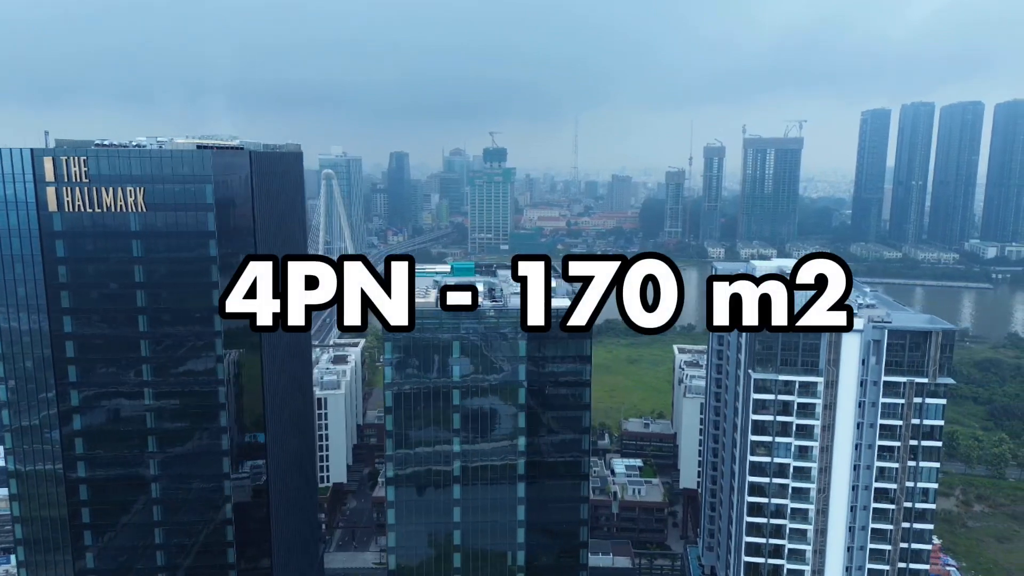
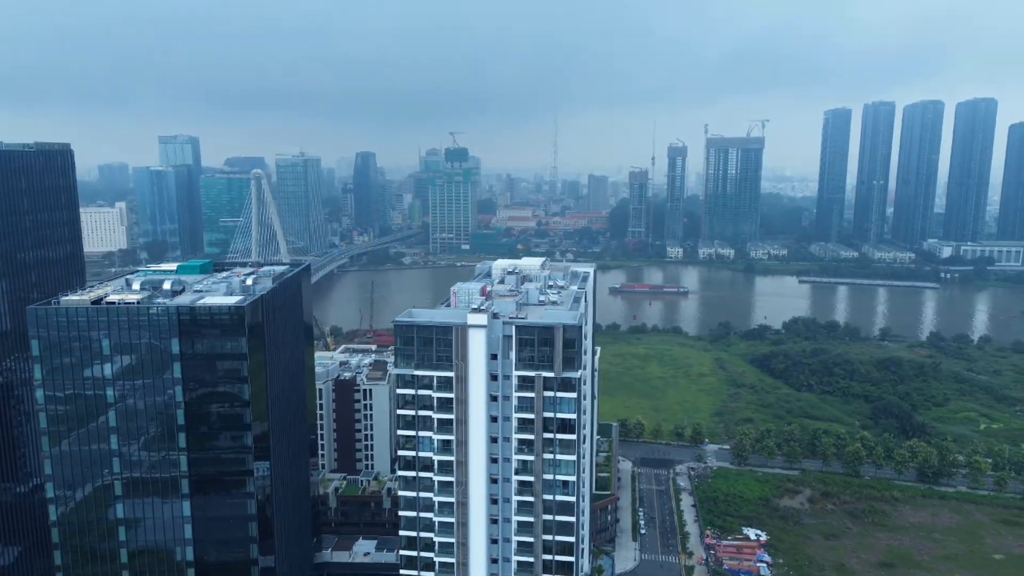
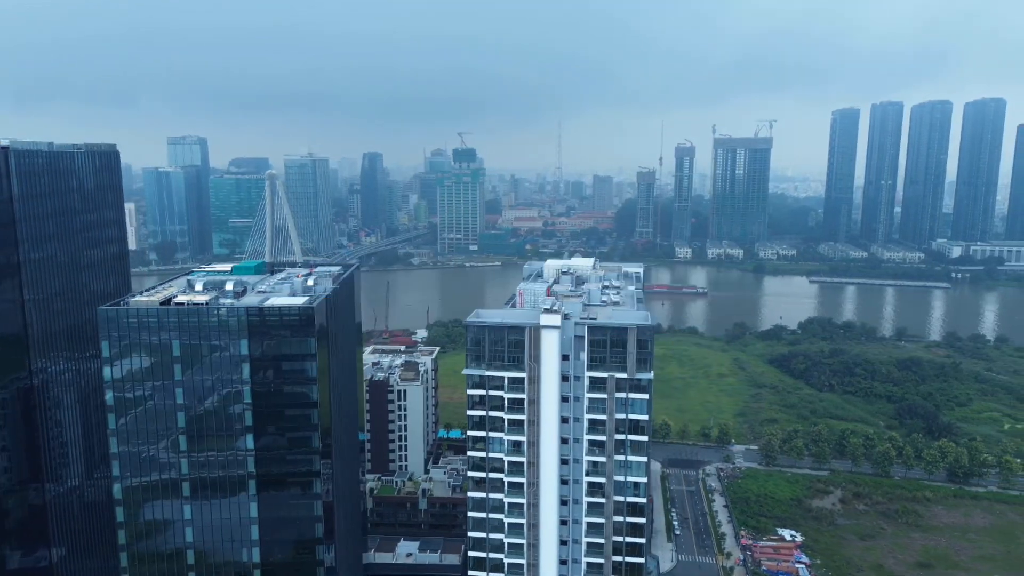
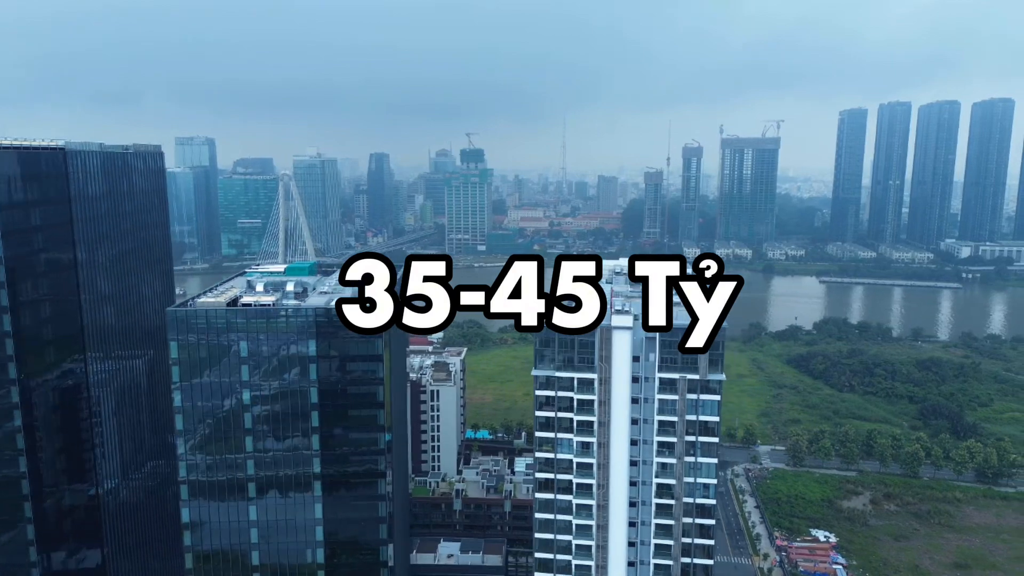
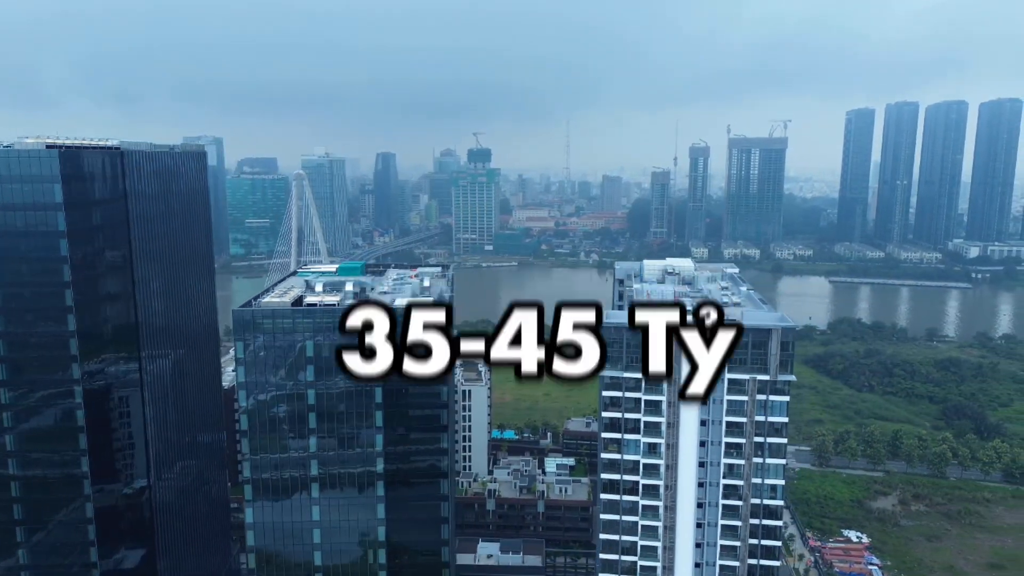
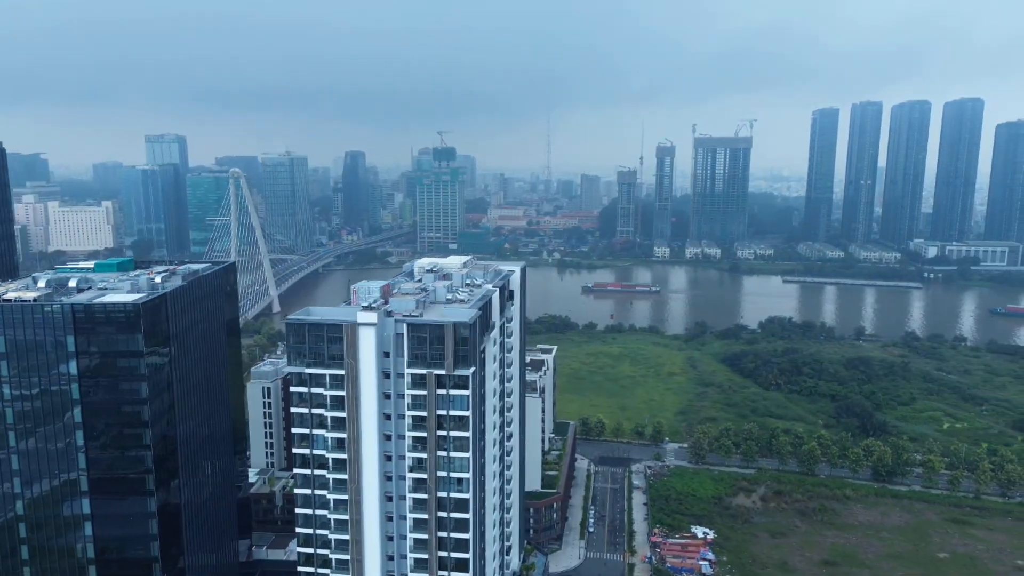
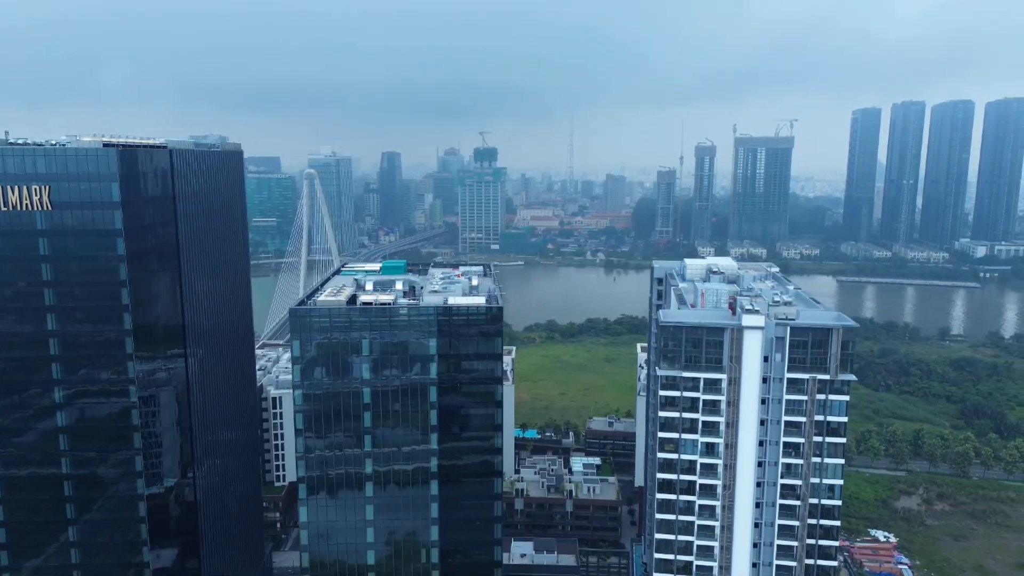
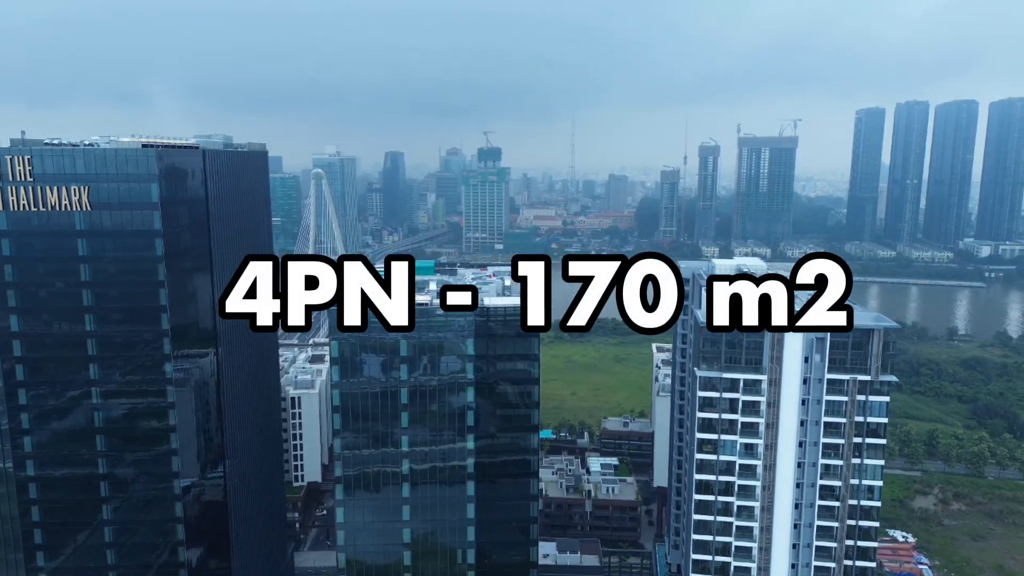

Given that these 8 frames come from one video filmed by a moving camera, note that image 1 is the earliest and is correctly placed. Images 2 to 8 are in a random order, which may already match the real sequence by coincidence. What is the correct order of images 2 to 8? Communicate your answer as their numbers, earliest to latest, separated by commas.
8, 7, 5, 4, 3, 2, 6
